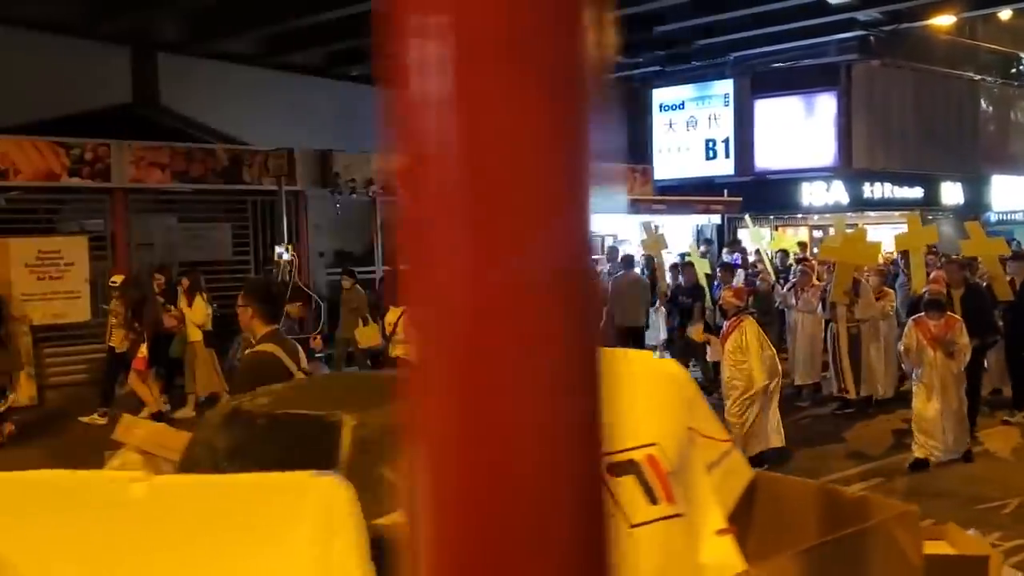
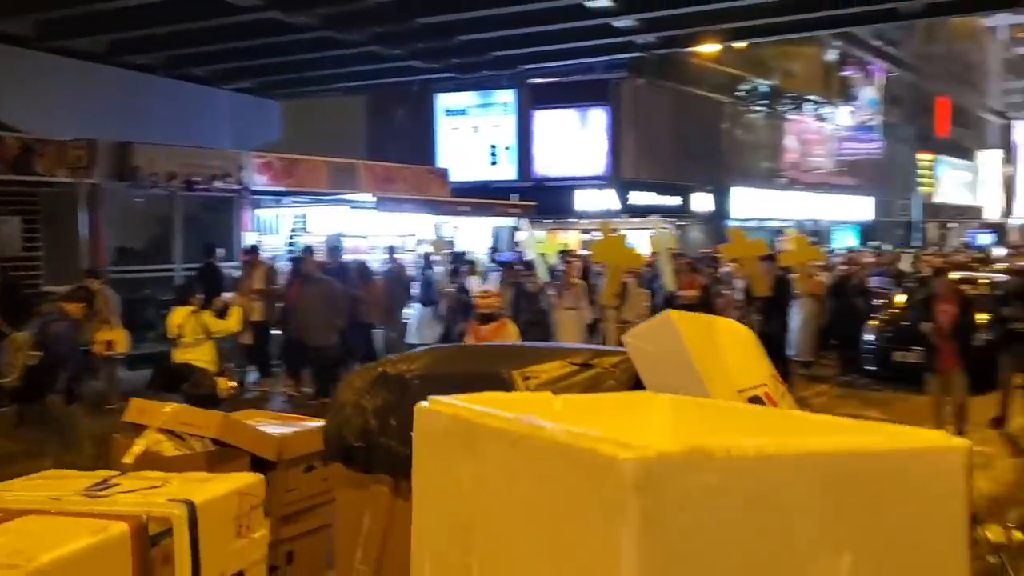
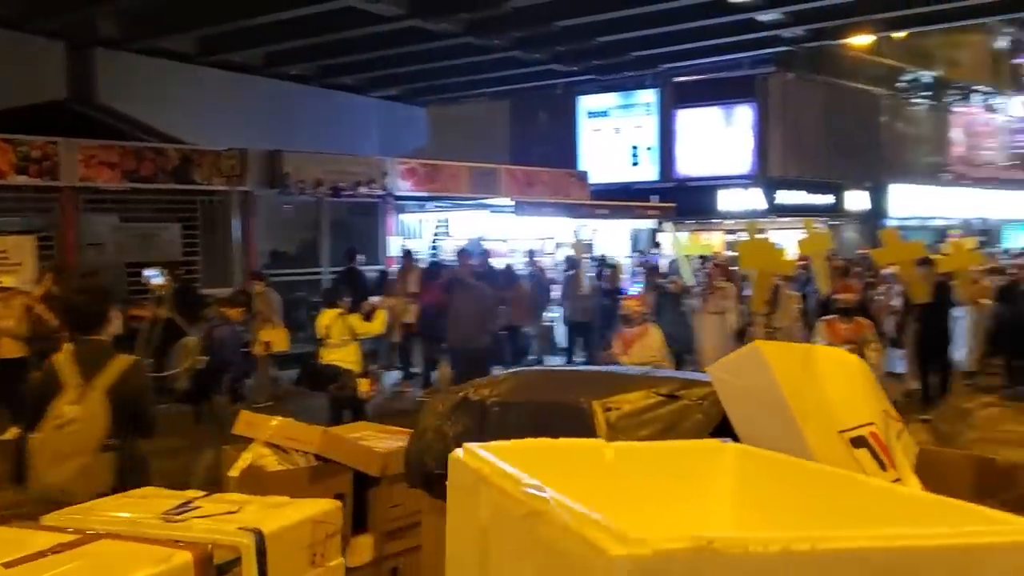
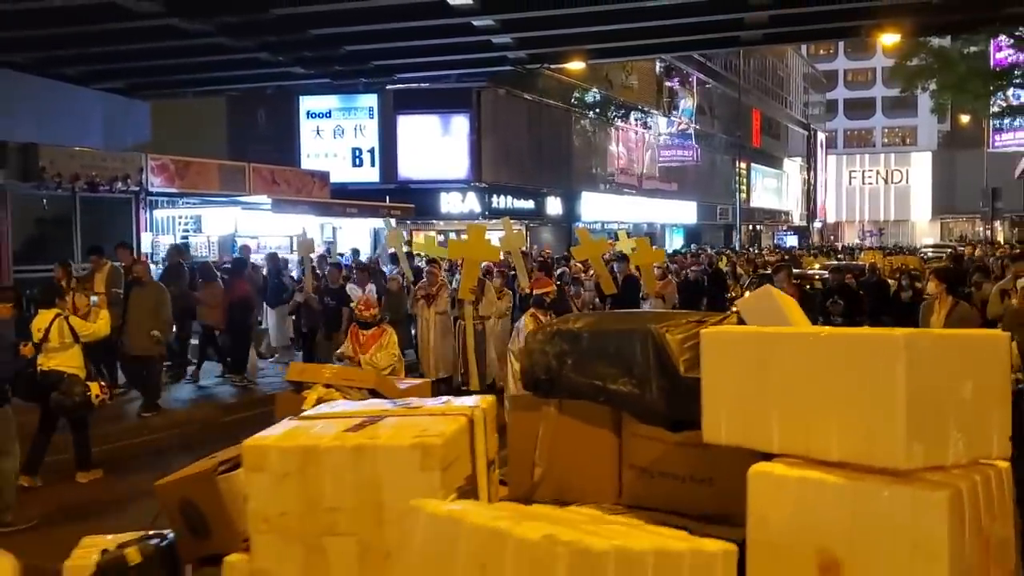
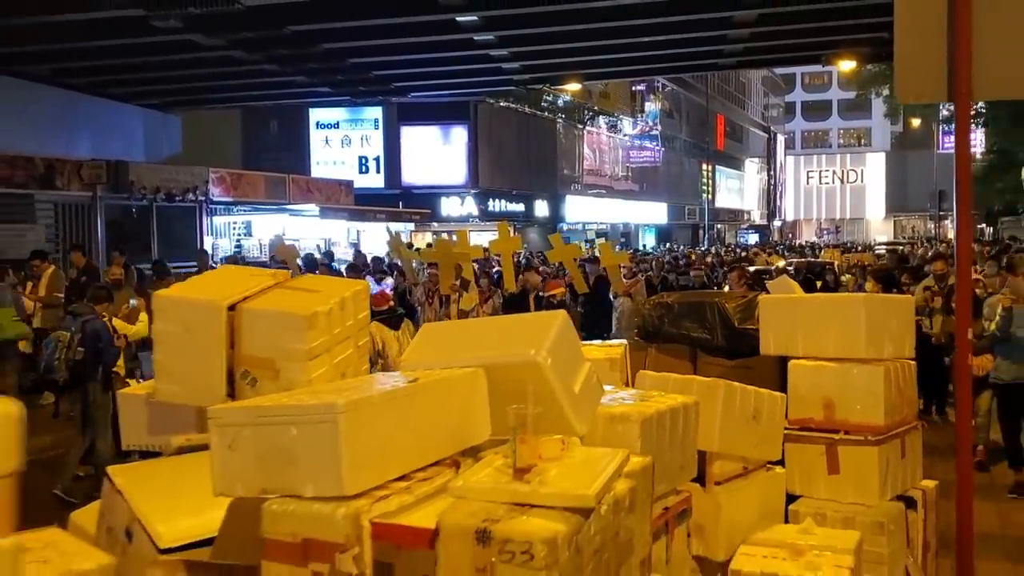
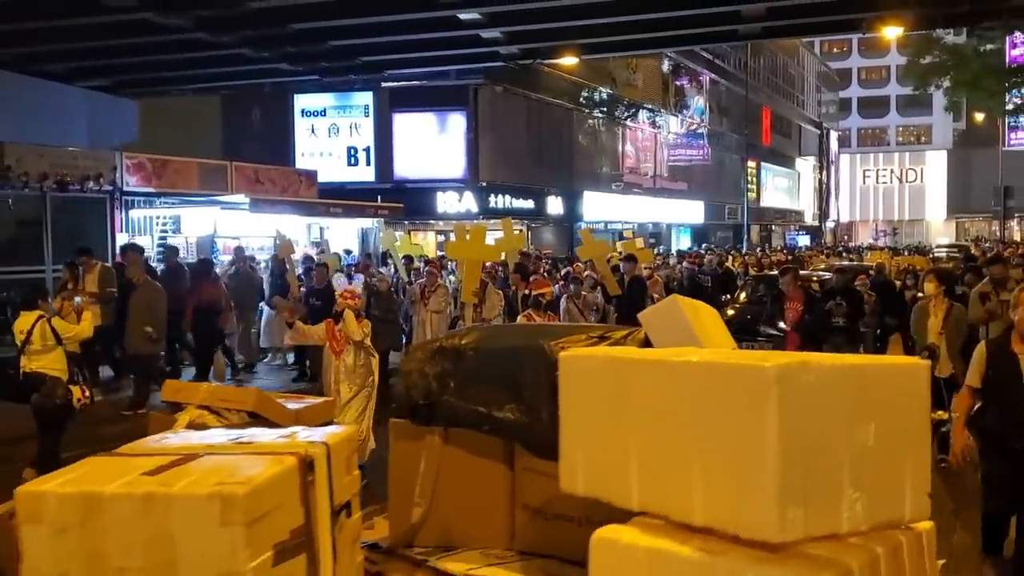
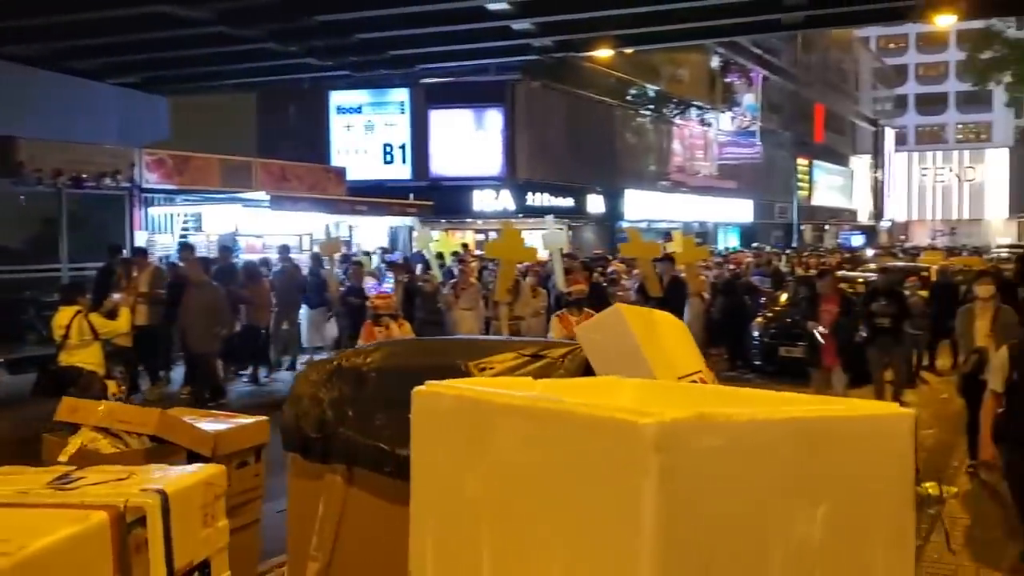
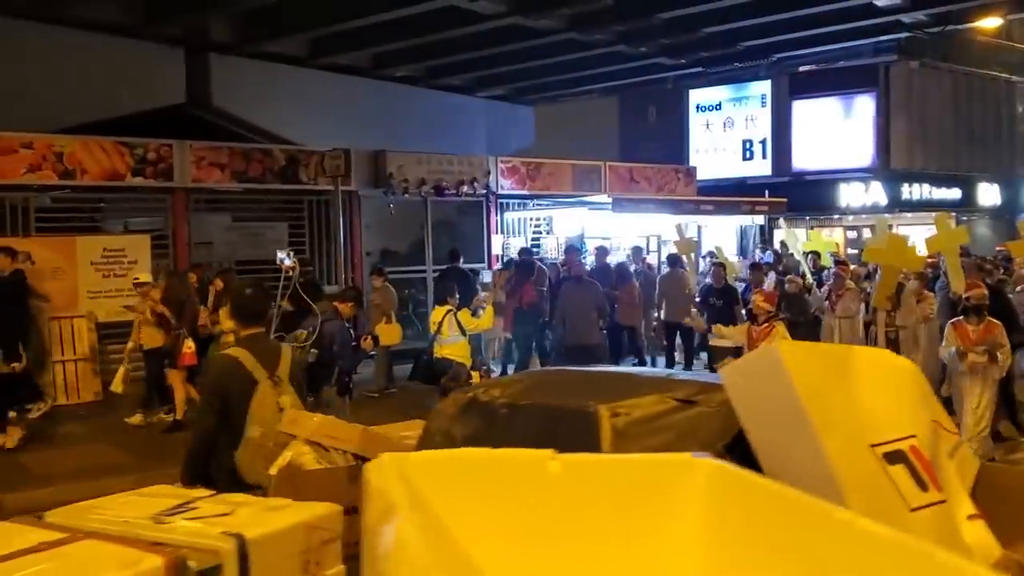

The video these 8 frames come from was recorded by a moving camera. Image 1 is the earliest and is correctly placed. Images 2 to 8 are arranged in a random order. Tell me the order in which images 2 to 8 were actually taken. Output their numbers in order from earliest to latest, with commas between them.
8, 3, 2, 7, 6, 4, 5
